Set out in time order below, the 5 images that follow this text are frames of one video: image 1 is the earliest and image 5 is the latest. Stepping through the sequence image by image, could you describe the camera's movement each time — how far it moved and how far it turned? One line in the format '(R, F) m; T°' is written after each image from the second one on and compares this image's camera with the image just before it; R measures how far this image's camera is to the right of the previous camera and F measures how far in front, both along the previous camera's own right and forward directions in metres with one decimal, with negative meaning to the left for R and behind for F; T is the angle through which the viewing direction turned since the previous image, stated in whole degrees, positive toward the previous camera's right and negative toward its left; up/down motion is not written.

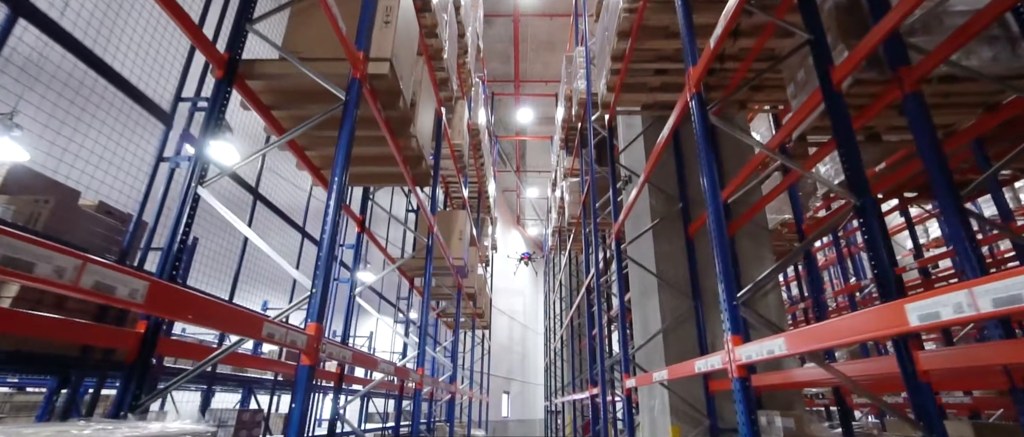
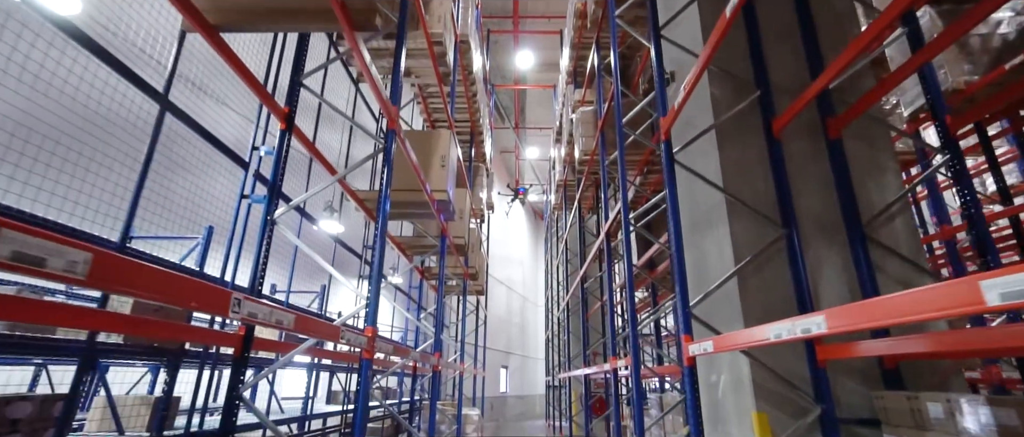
(0.0, +1.8) m; 0°
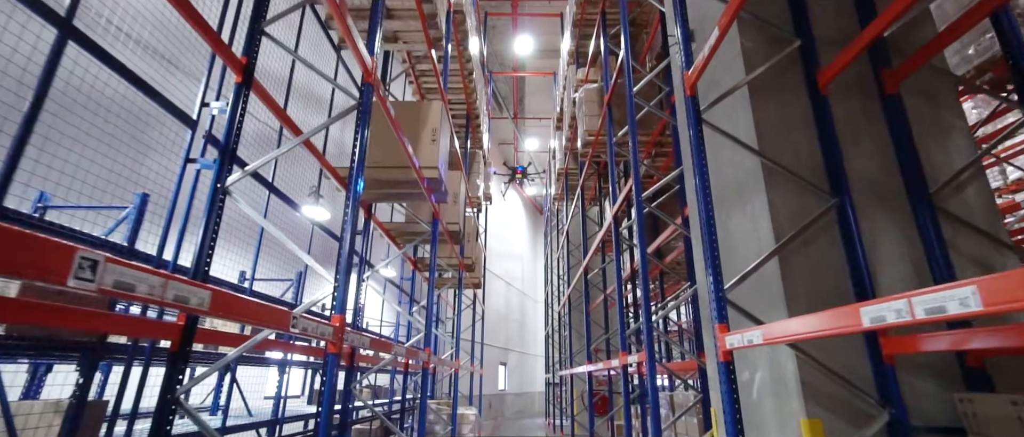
(0.0, +0.6) m; 0°
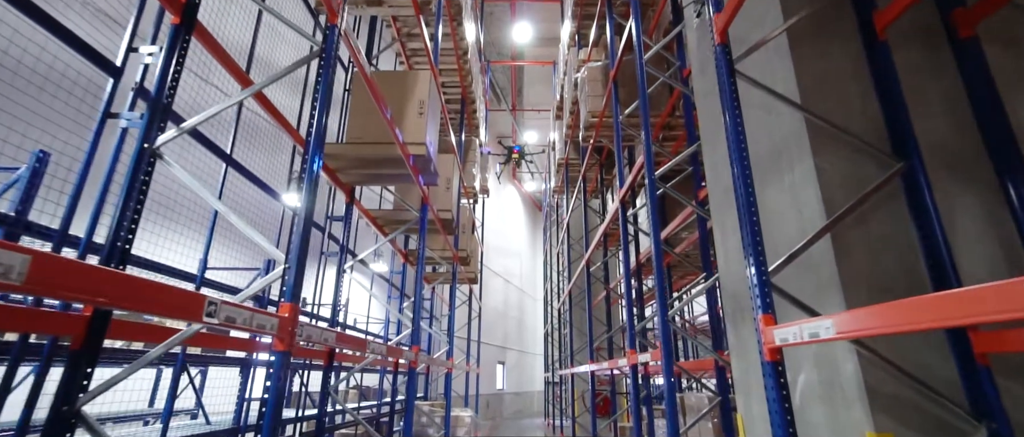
(0.0, +0.5) m; 0°
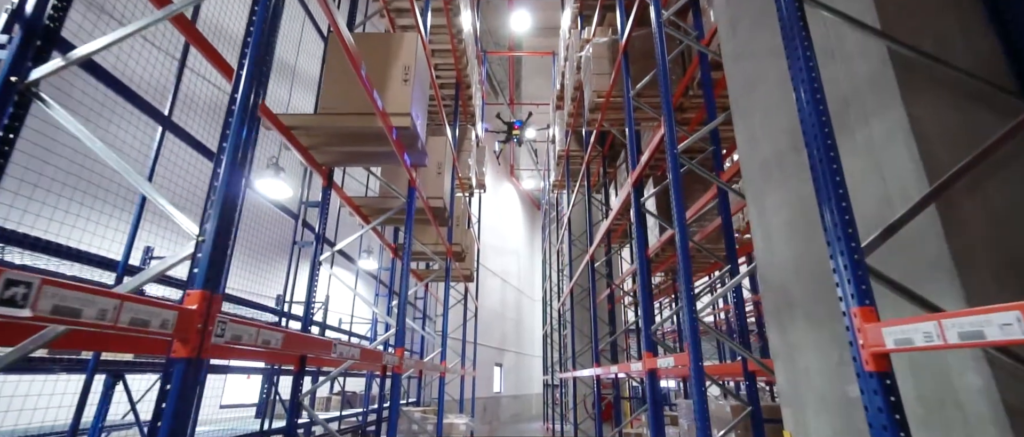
(0.0, +0.6) m; 0°
